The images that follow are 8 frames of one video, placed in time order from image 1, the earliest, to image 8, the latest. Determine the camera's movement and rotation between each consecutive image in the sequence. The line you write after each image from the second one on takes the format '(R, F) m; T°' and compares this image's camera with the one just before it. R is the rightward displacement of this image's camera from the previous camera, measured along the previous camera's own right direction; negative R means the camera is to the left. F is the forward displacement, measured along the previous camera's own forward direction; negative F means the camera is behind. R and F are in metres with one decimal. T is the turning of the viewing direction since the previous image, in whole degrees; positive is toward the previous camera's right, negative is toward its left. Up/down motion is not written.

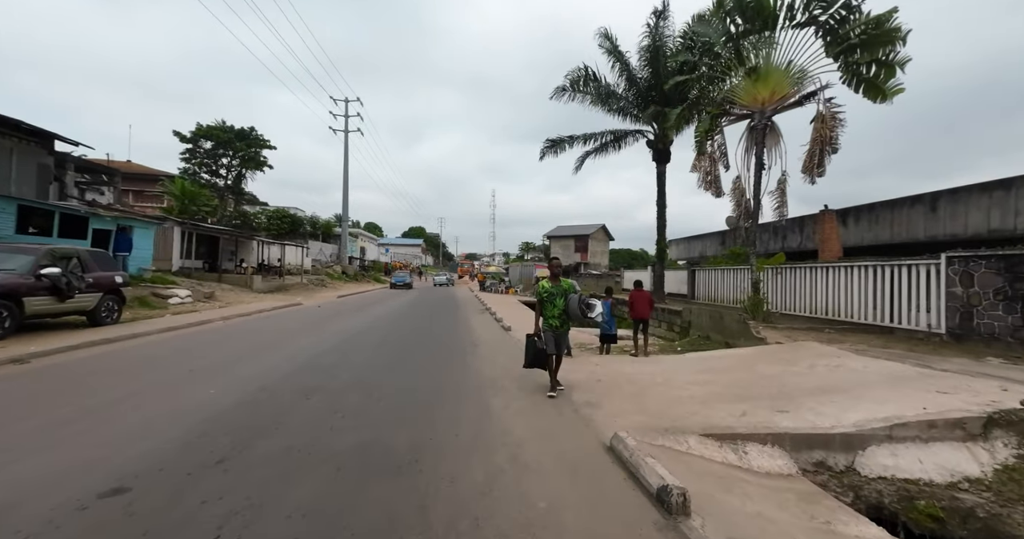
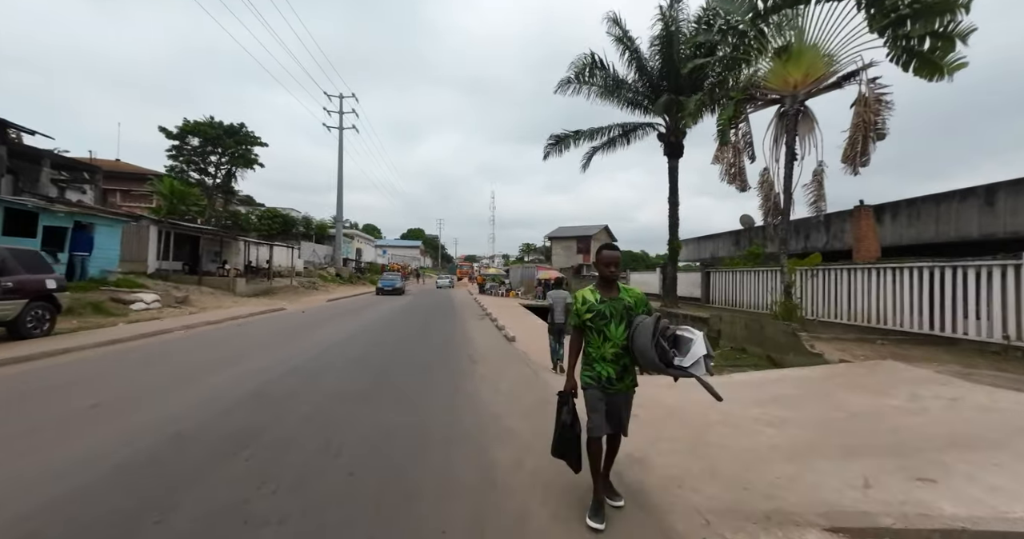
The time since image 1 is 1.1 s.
(-0.1, +1.2) m; 0°
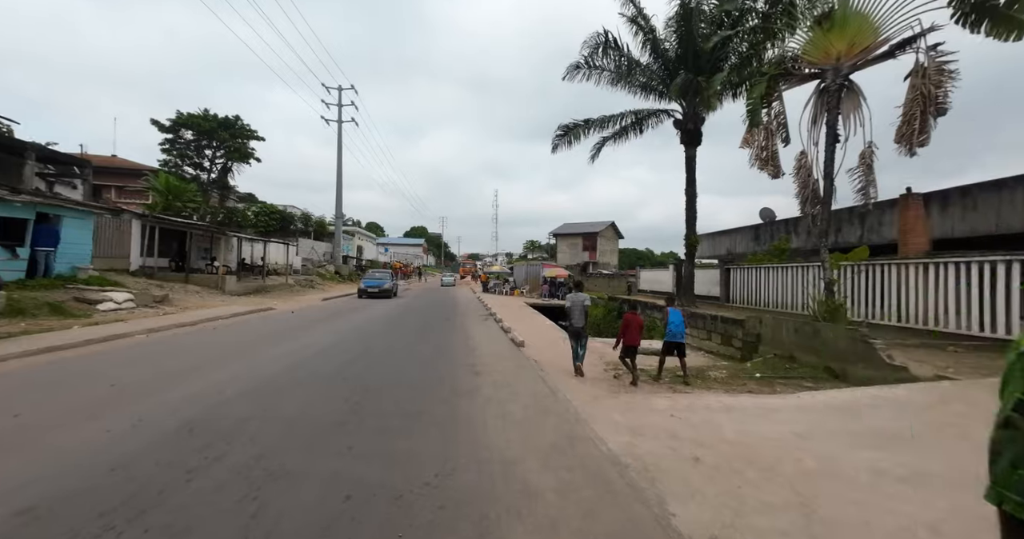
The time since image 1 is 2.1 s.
(-0.1, +1.1) m; 0°
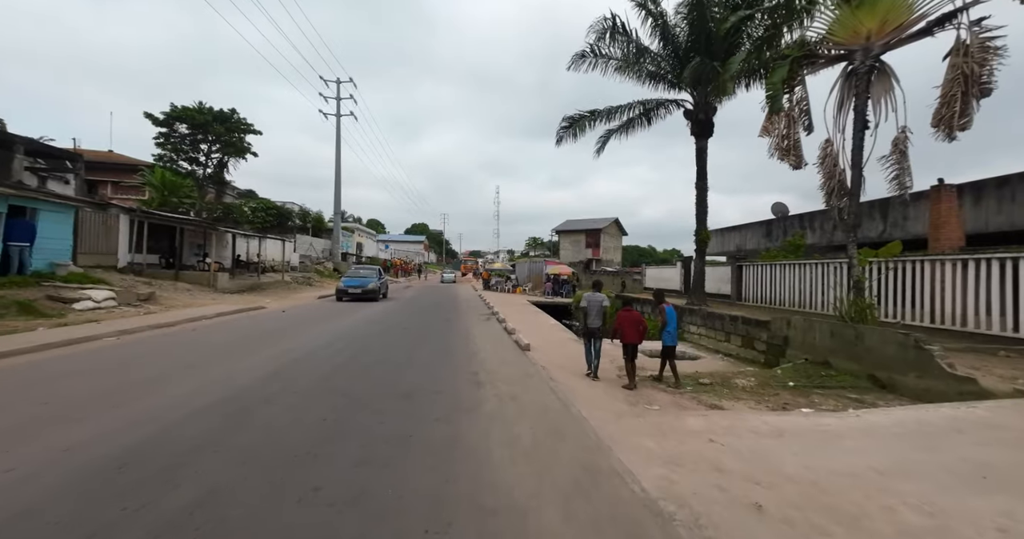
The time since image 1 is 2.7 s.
(-0.1, +0.6) m; 0°
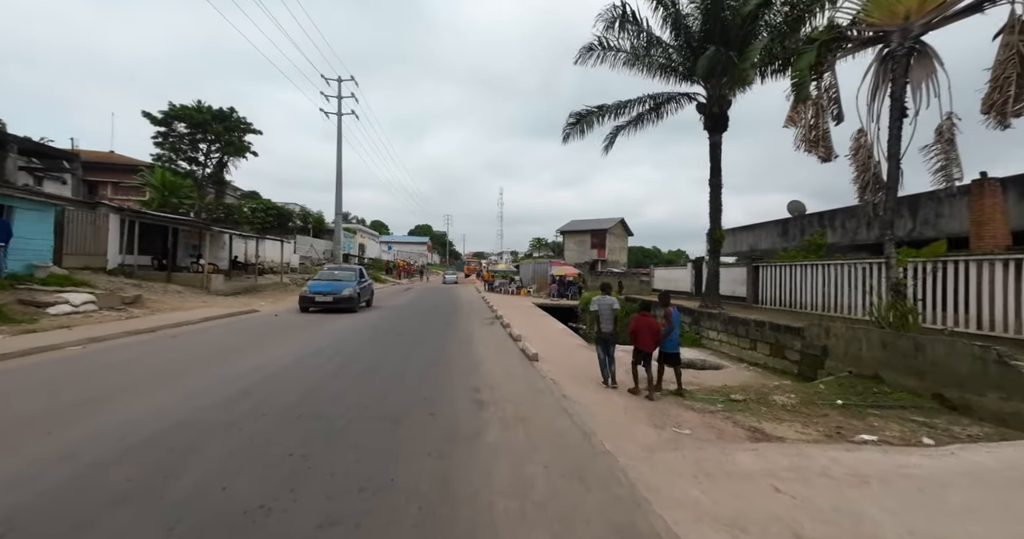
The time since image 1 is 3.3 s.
(0.0, +0.7) m; -1°
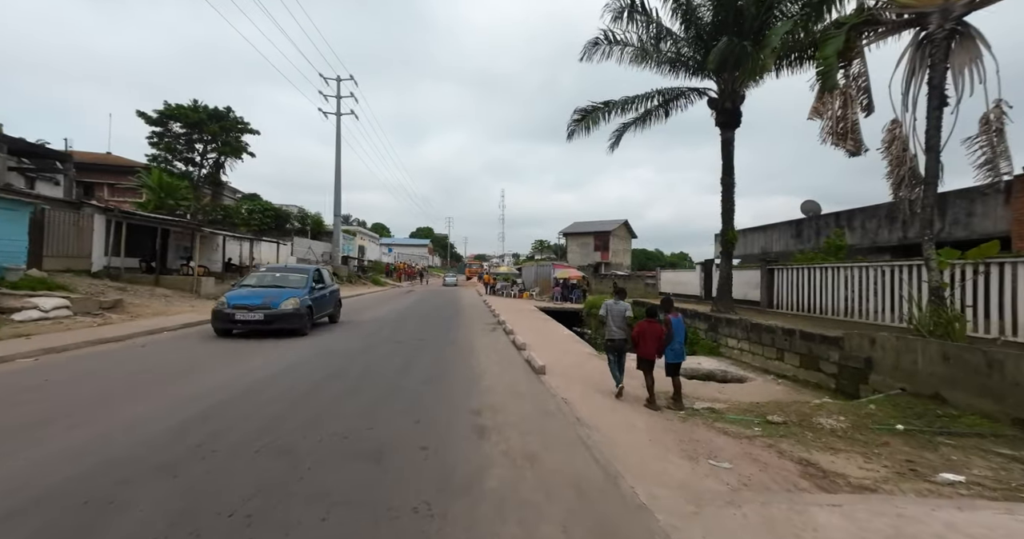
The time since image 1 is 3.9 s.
(0.0, +0.7) m; 0°
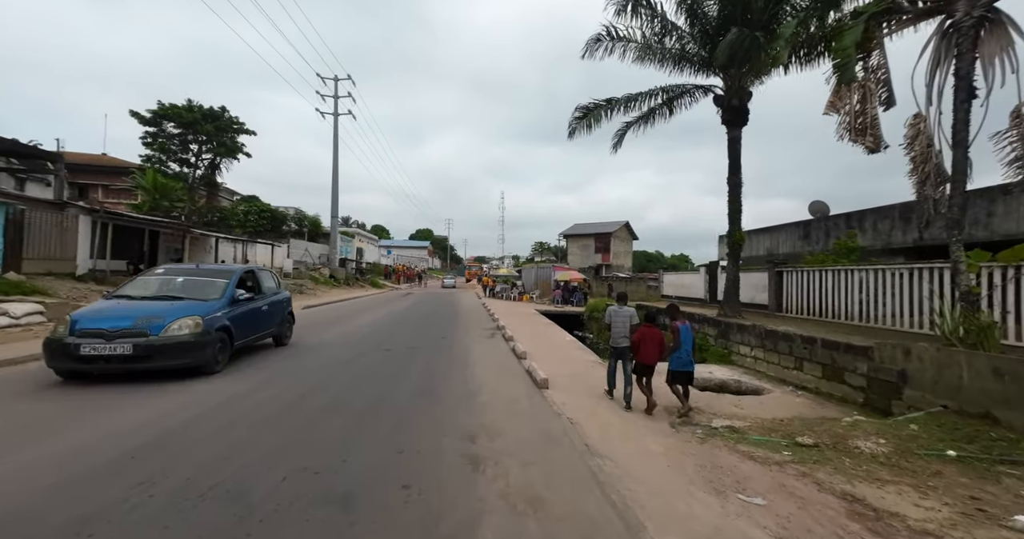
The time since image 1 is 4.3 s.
(0.0, +0.5) m; 0°
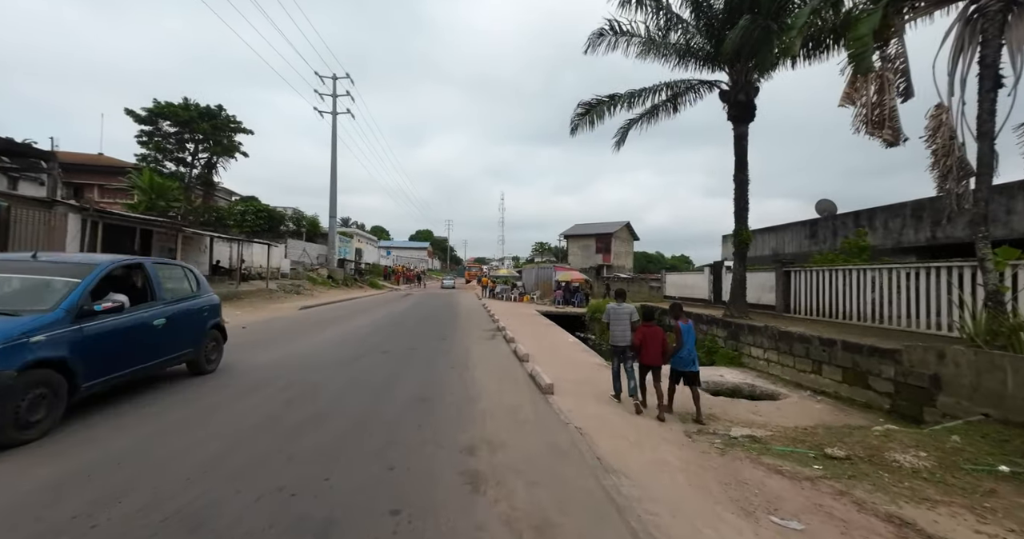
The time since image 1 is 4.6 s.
(0.0, +0.4) m; 0°
